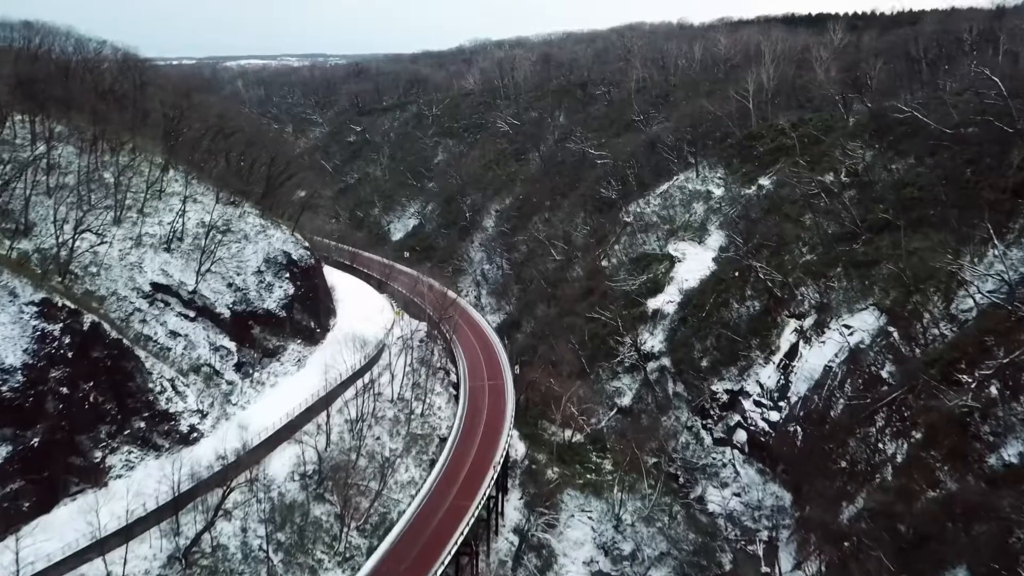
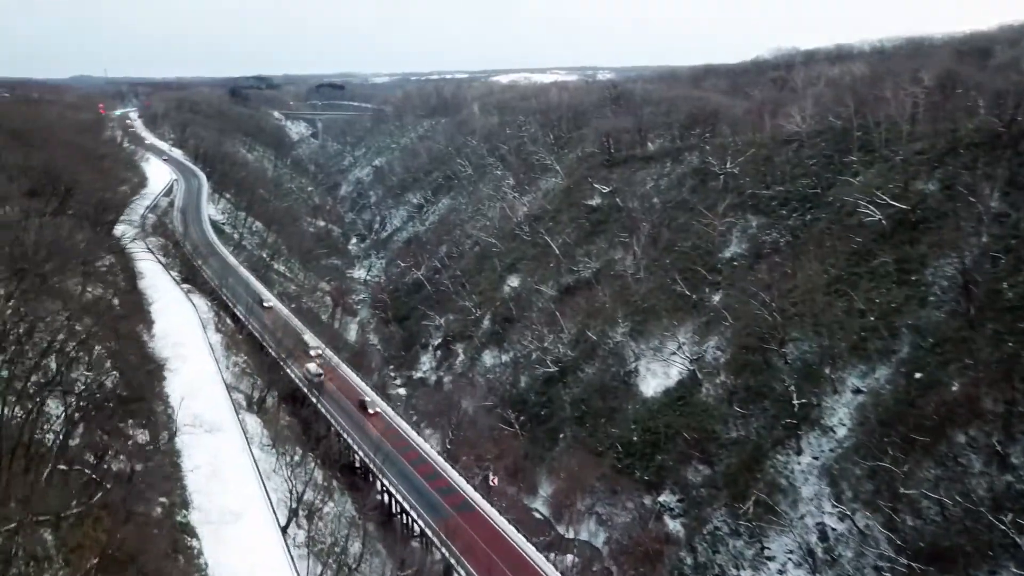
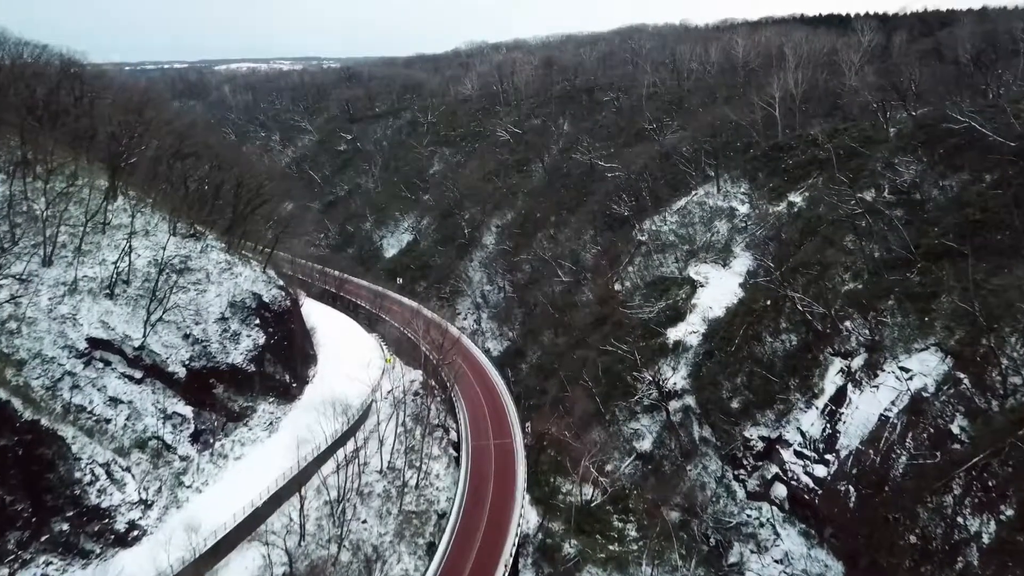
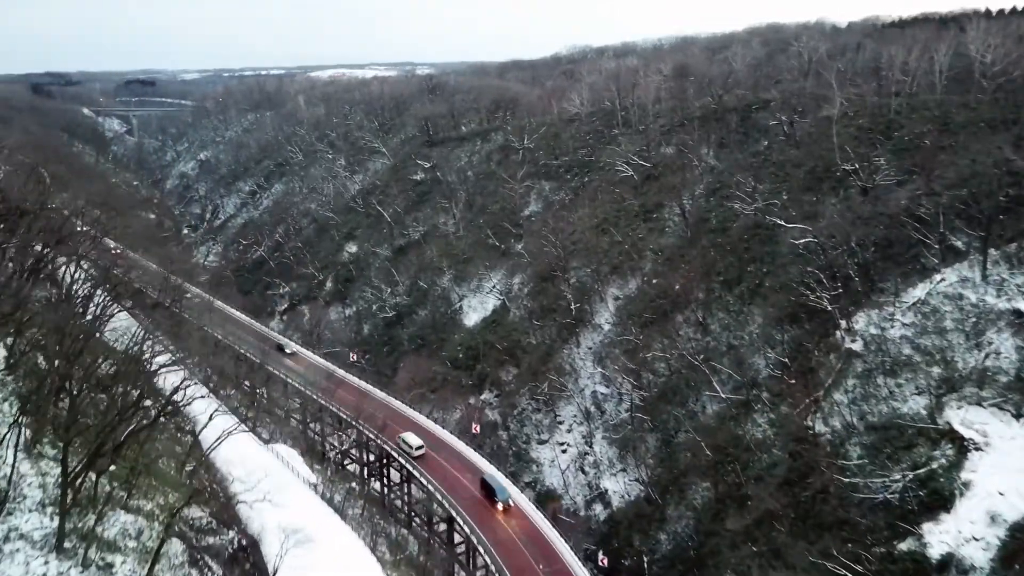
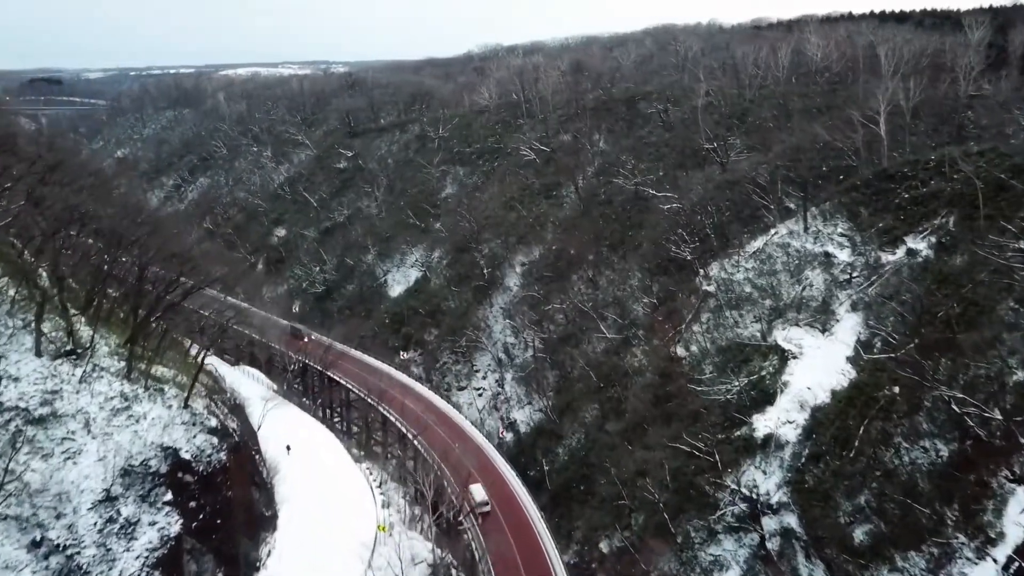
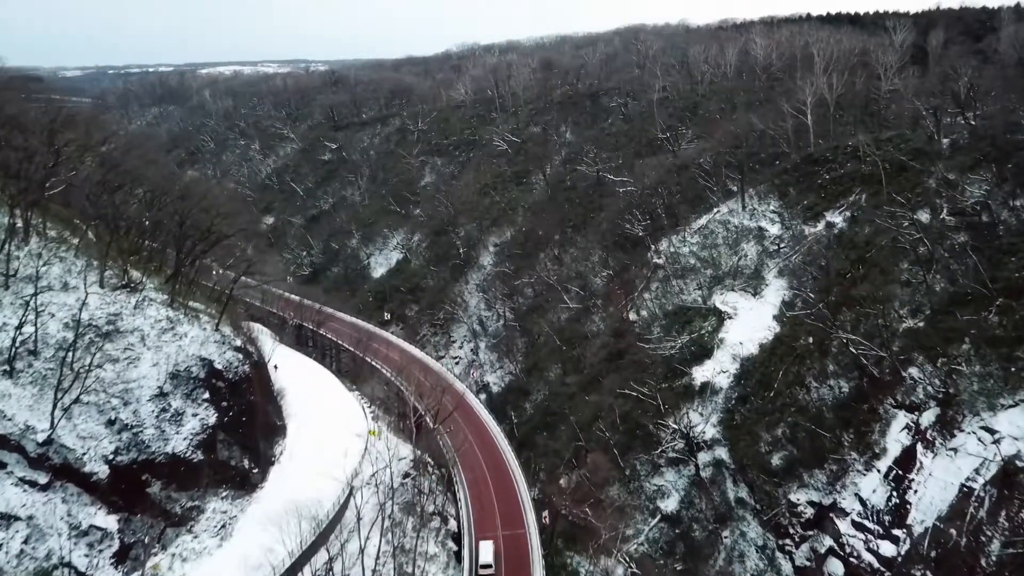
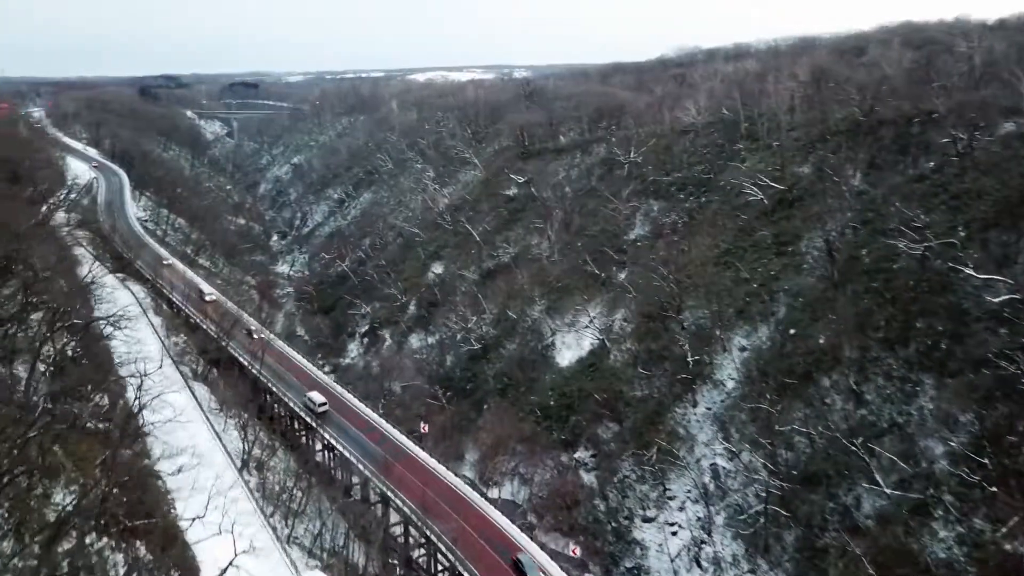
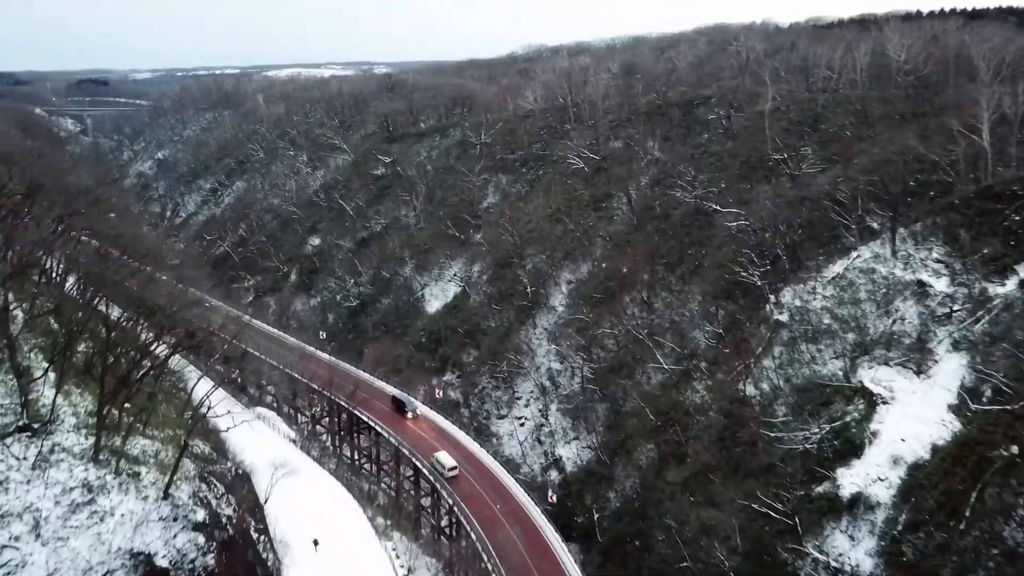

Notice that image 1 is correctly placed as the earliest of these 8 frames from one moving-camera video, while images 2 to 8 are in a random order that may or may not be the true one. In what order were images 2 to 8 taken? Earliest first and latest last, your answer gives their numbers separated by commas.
3, 6, 5, 8, 4, 7, 2
